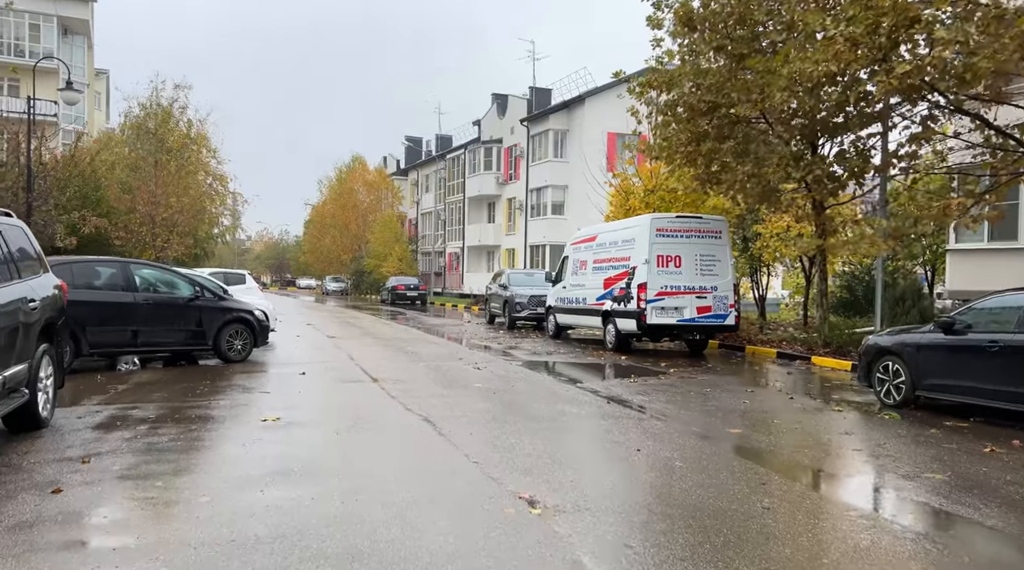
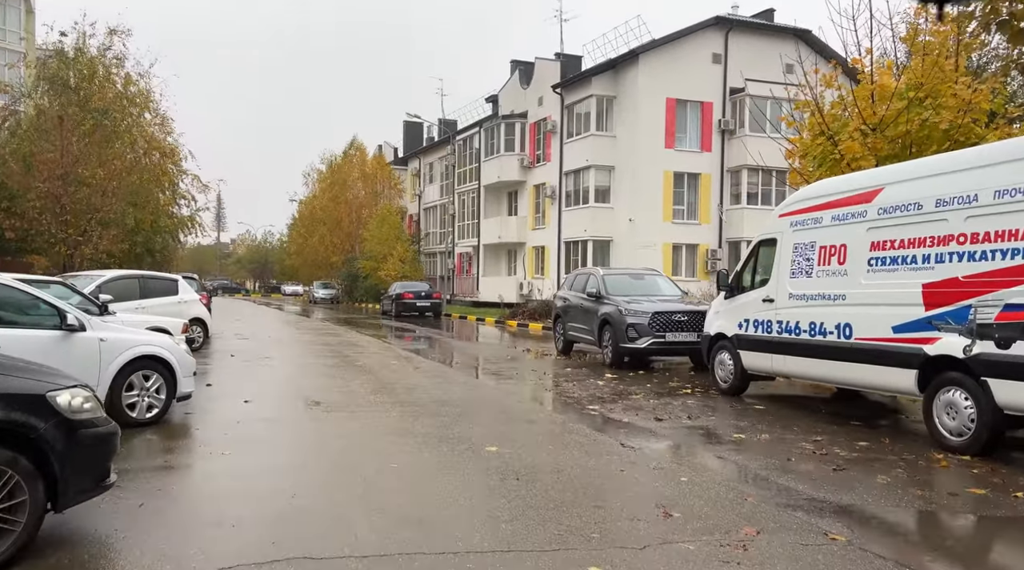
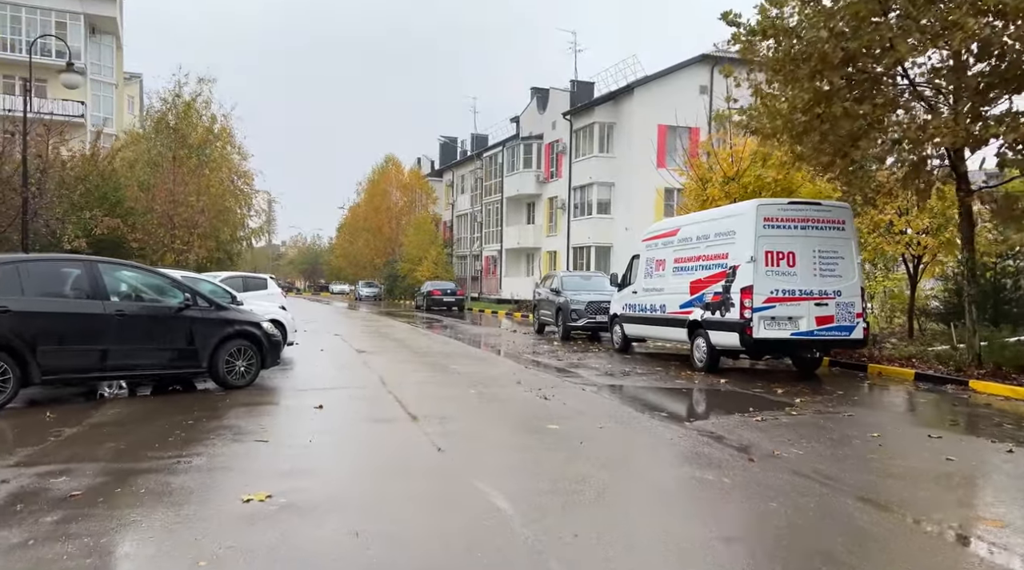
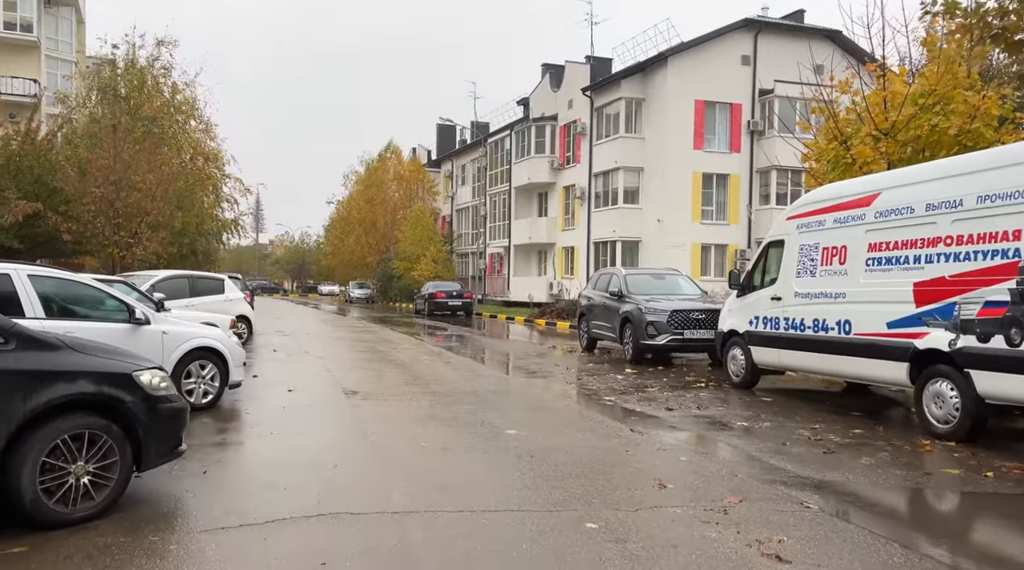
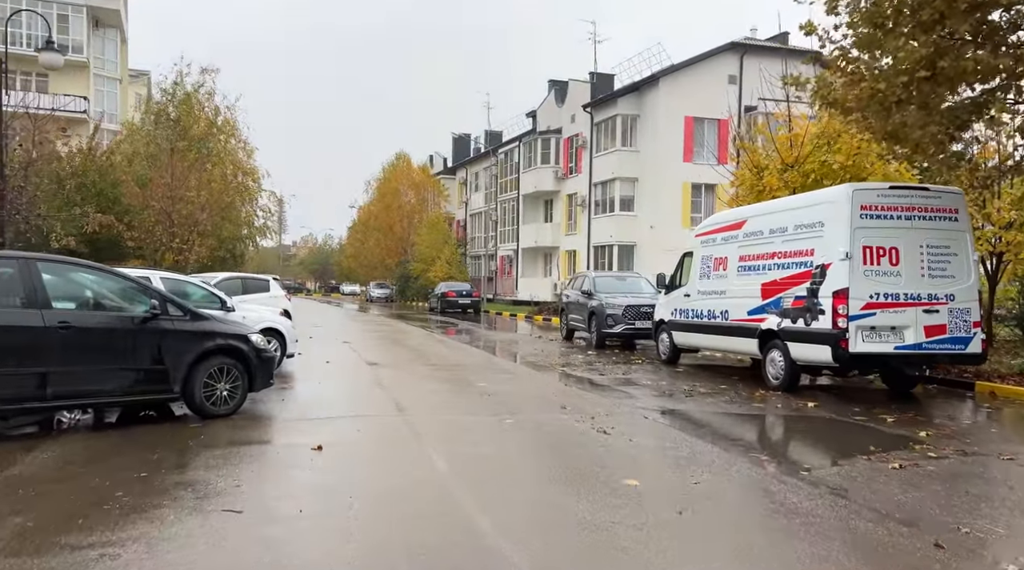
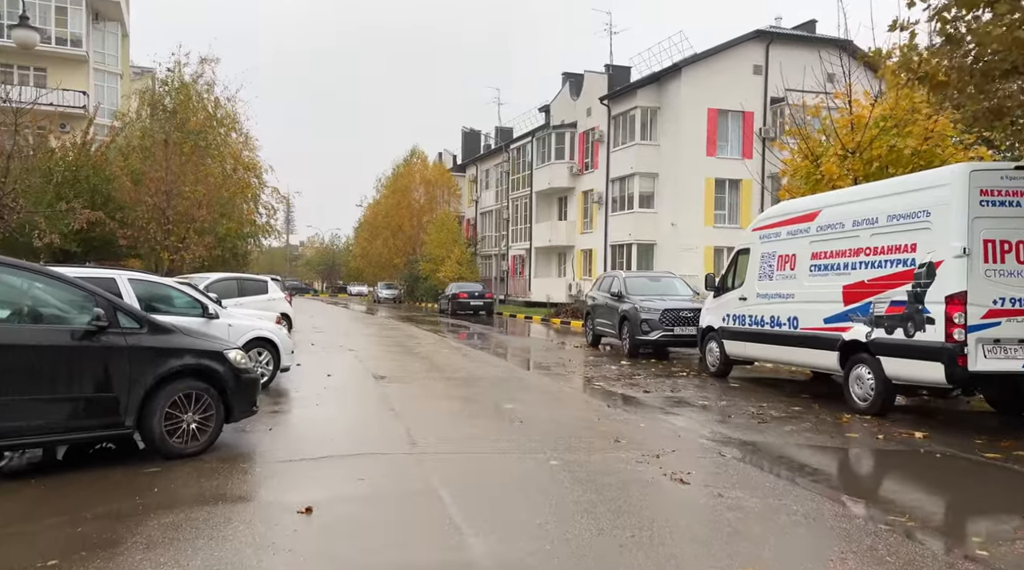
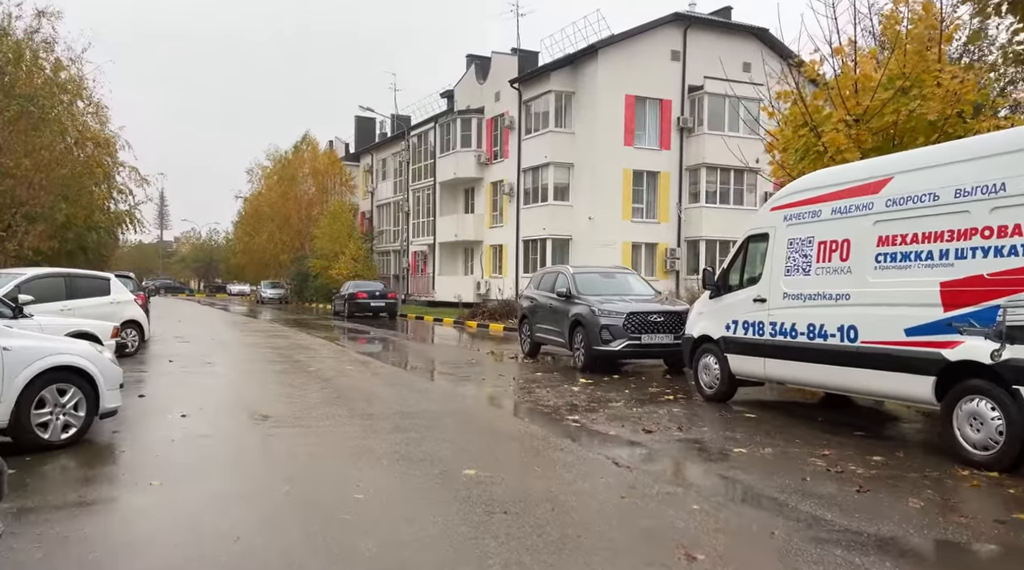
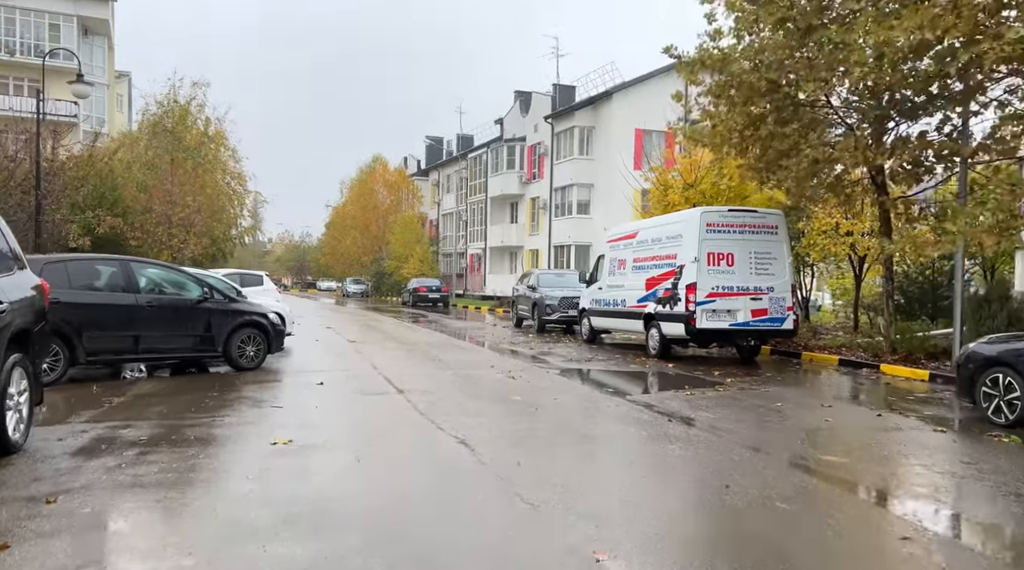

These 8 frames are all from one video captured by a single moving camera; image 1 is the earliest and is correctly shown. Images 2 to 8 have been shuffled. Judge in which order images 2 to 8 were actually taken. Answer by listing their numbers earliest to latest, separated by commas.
8, 3, 5, 6, 4, 2, 7
